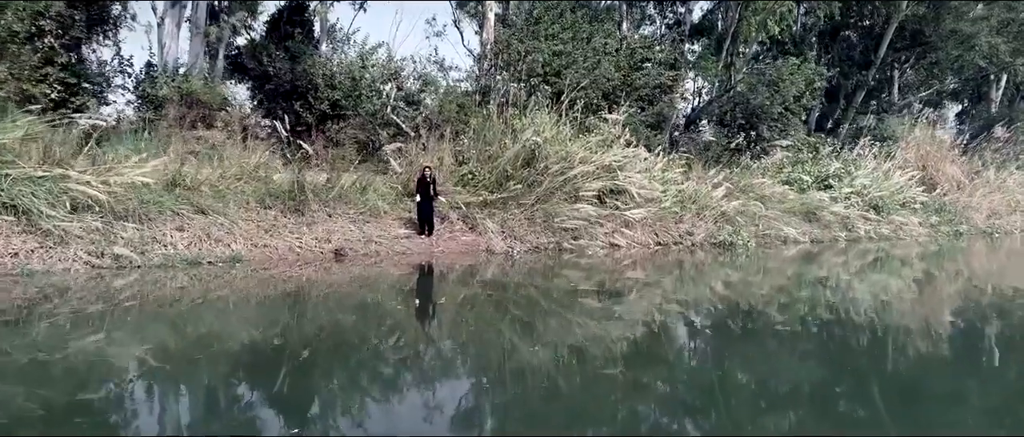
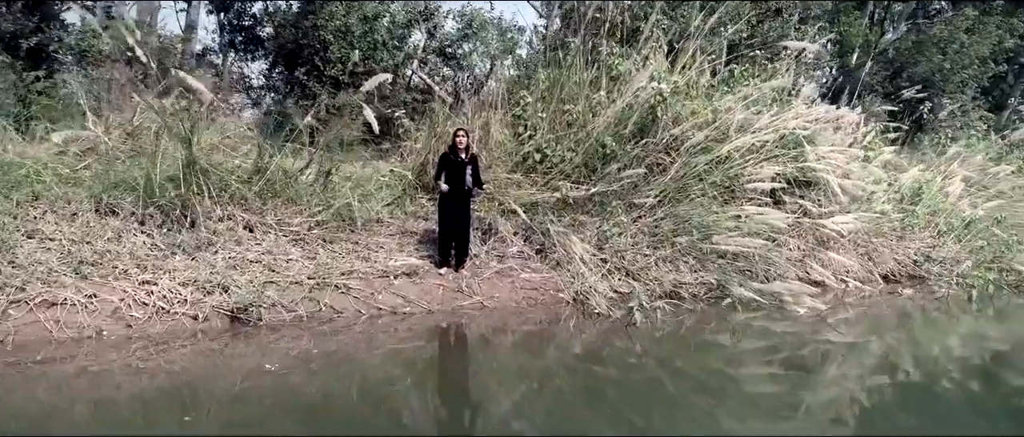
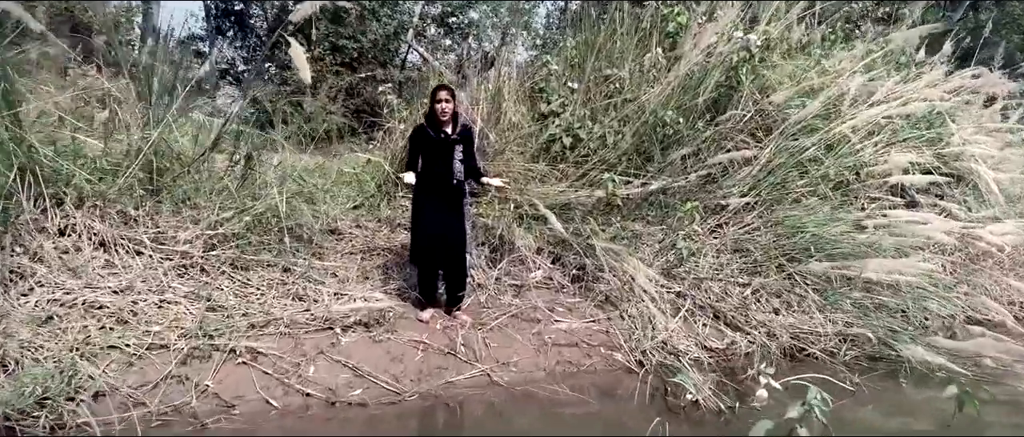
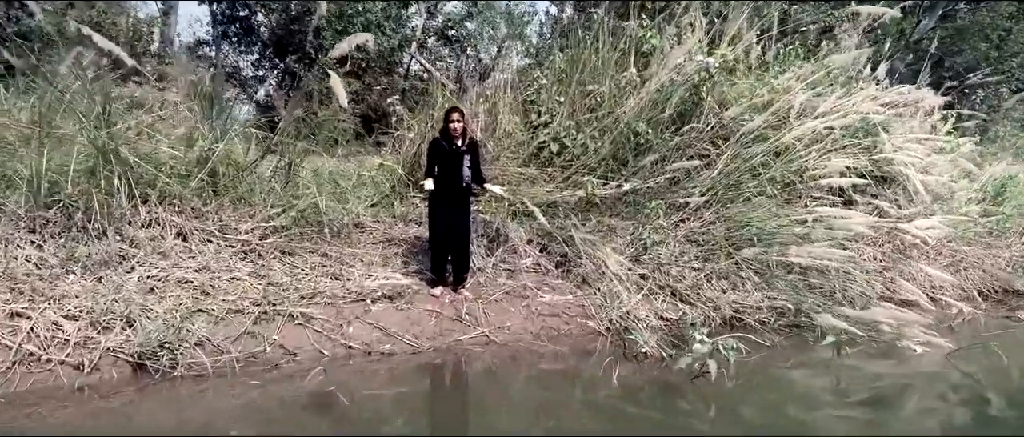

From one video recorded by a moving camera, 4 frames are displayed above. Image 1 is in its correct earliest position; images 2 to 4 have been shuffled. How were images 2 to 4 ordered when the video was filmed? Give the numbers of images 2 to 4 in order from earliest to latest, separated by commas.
2, 4, 3
